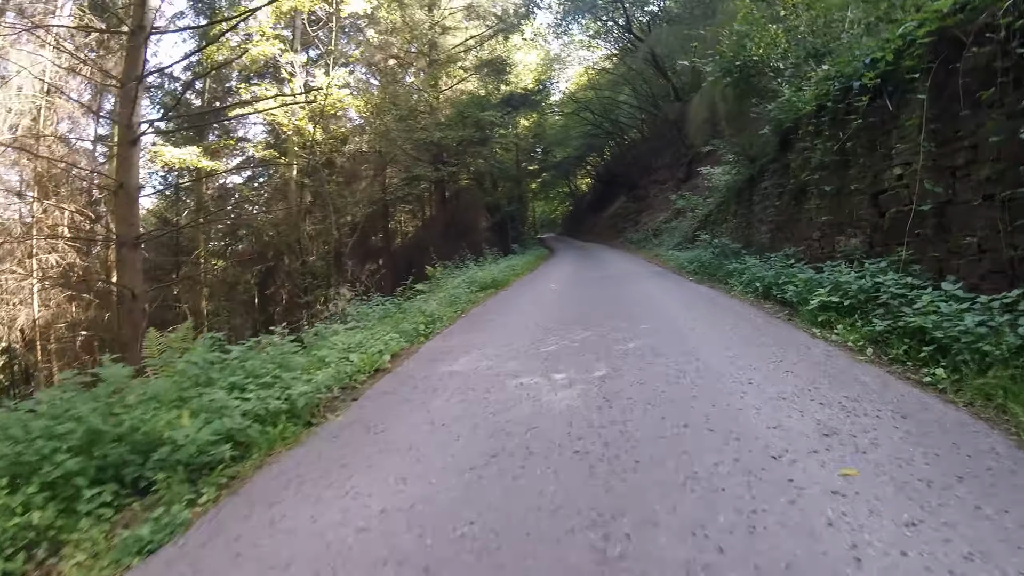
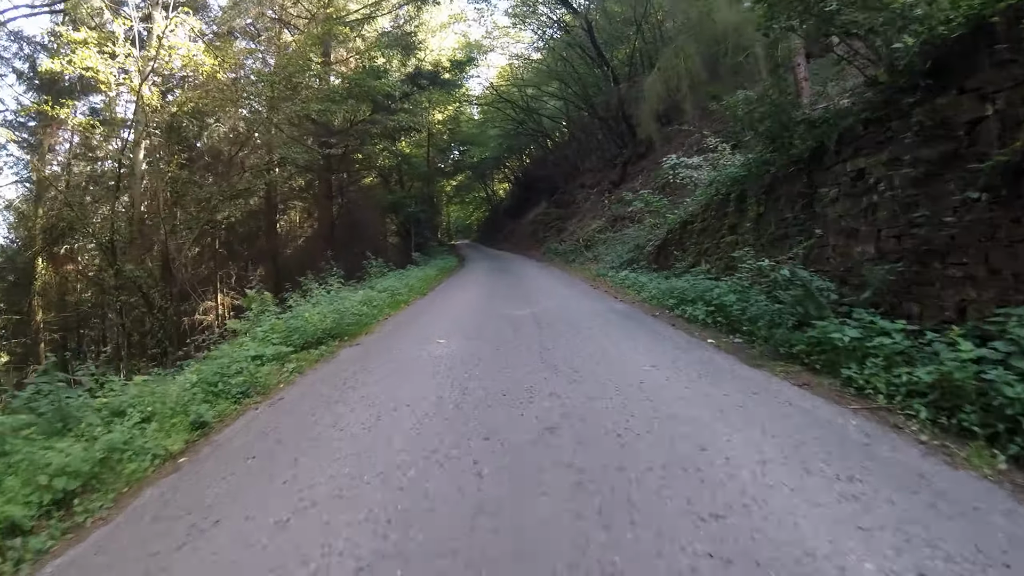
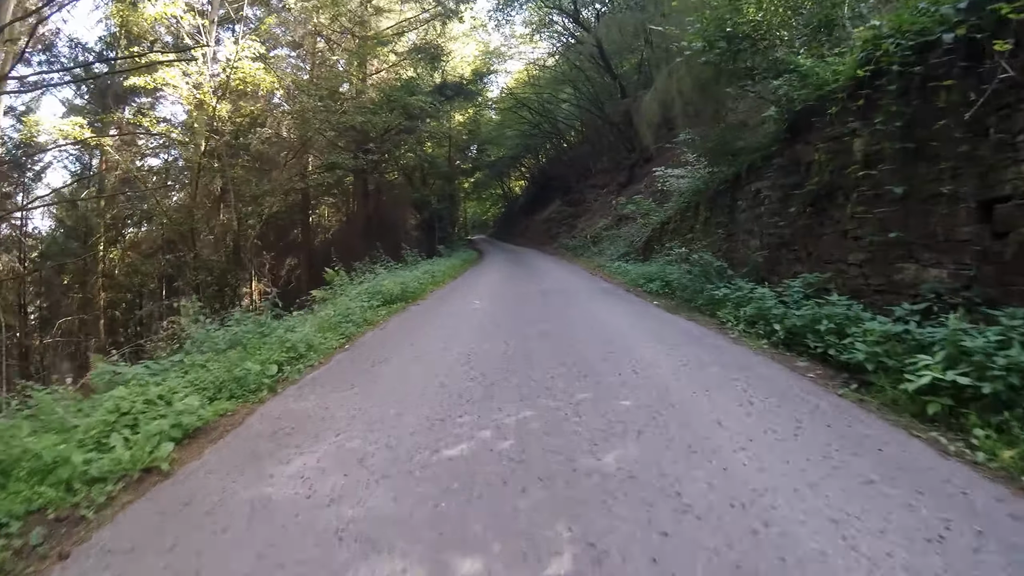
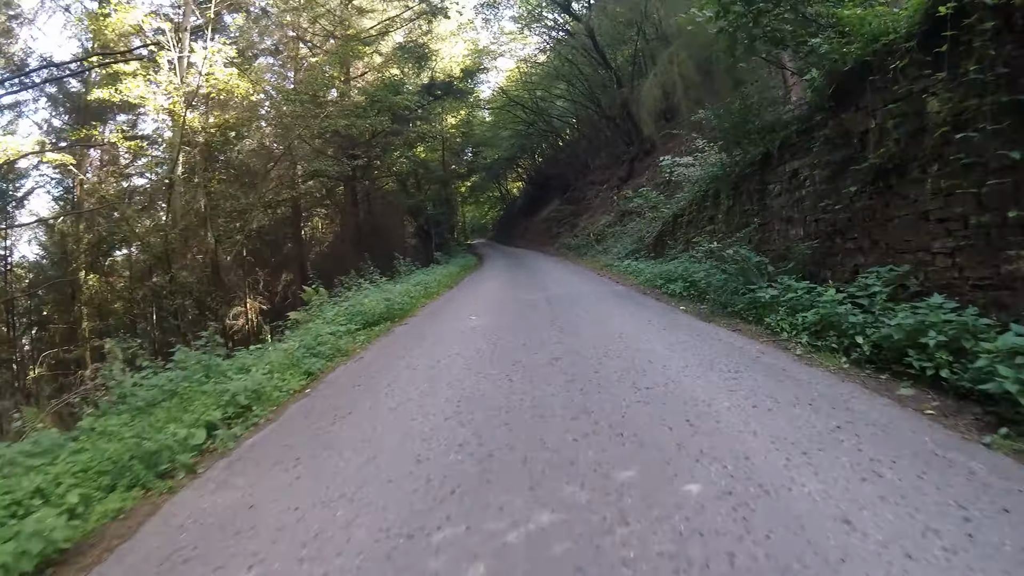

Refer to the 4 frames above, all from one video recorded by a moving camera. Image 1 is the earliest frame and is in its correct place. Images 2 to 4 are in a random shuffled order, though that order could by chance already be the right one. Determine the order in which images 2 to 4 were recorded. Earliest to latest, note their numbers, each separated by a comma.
3, 4, 2
